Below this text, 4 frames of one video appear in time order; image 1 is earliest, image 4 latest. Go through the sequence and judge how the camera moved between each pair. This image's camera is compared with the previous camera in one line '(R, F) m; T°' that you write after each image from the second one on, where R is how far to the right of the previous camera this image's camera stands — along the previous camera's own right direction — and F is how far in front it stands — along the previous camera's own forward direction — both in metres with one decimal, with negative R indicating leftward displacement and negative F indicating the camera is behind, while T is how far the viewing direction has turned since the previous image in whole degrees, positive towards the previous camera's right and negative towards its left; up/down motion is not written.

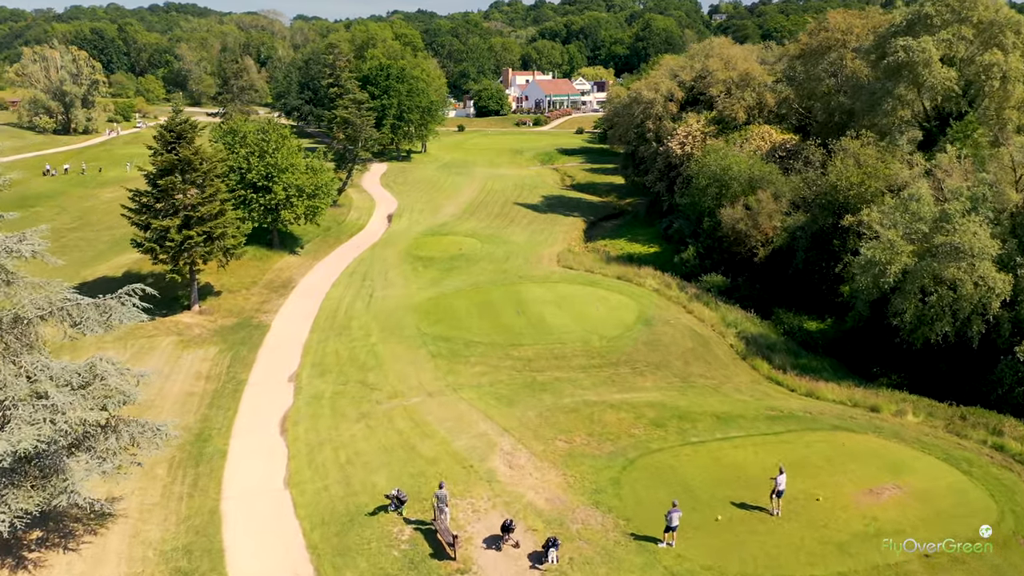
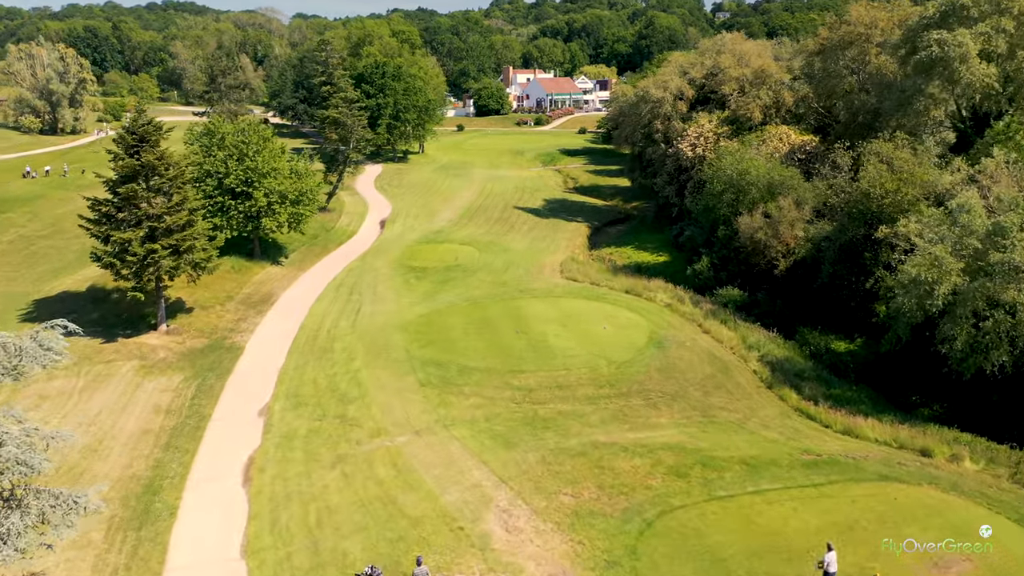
(+0.1, +3.0) m; 0°
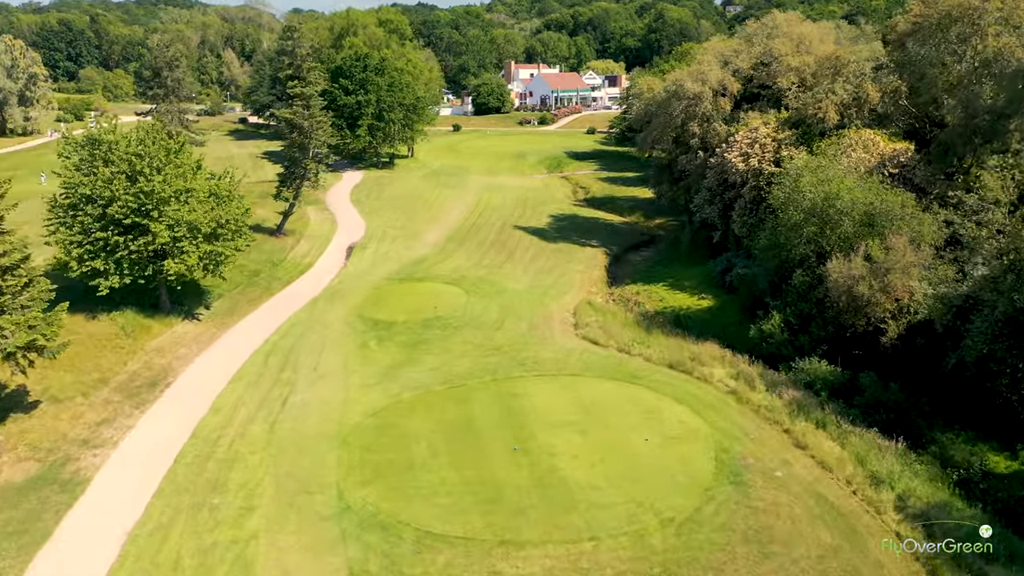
(+0.2, +10.4) m; 0°
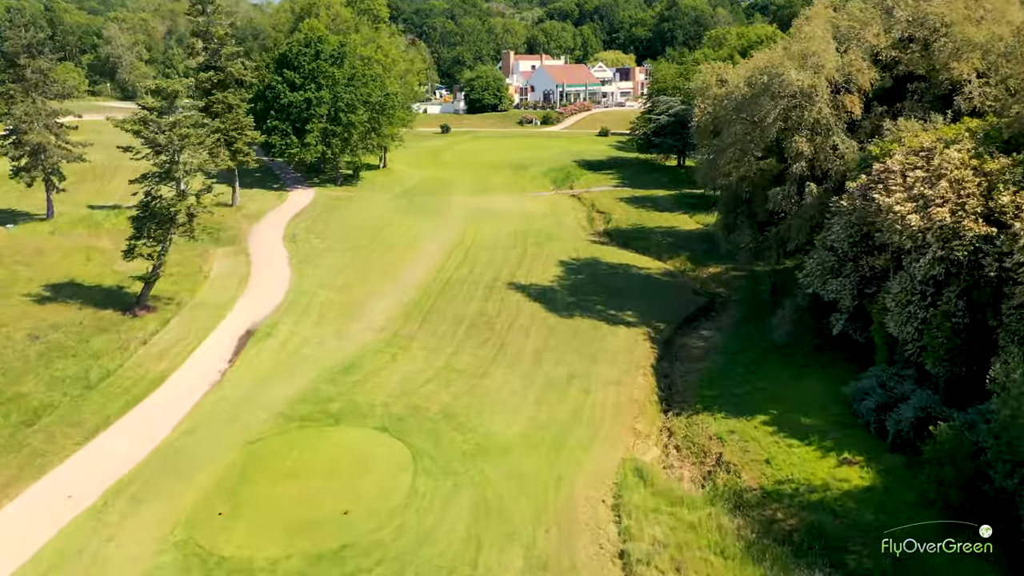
(+0.4, +15.7) m; 0°
